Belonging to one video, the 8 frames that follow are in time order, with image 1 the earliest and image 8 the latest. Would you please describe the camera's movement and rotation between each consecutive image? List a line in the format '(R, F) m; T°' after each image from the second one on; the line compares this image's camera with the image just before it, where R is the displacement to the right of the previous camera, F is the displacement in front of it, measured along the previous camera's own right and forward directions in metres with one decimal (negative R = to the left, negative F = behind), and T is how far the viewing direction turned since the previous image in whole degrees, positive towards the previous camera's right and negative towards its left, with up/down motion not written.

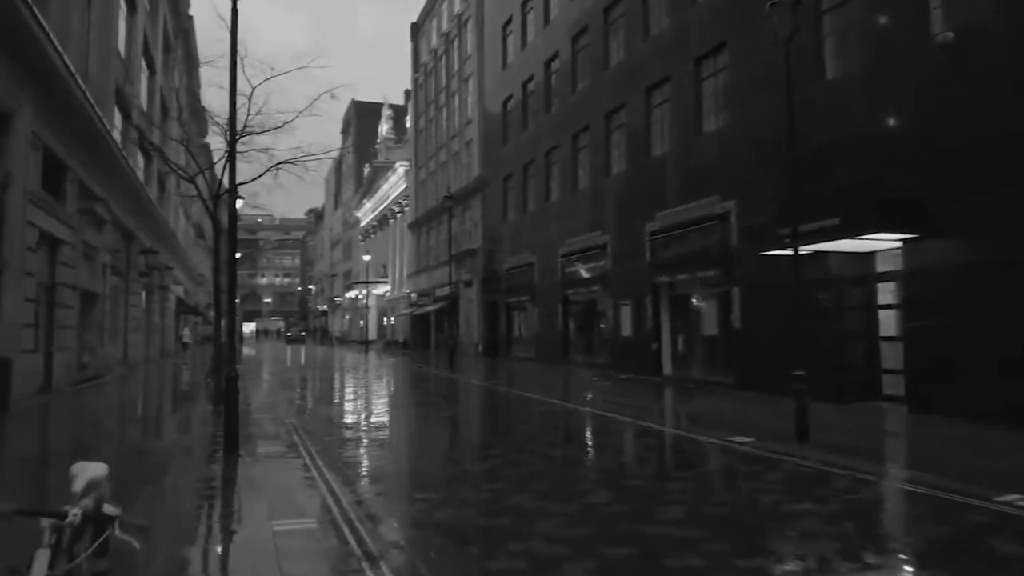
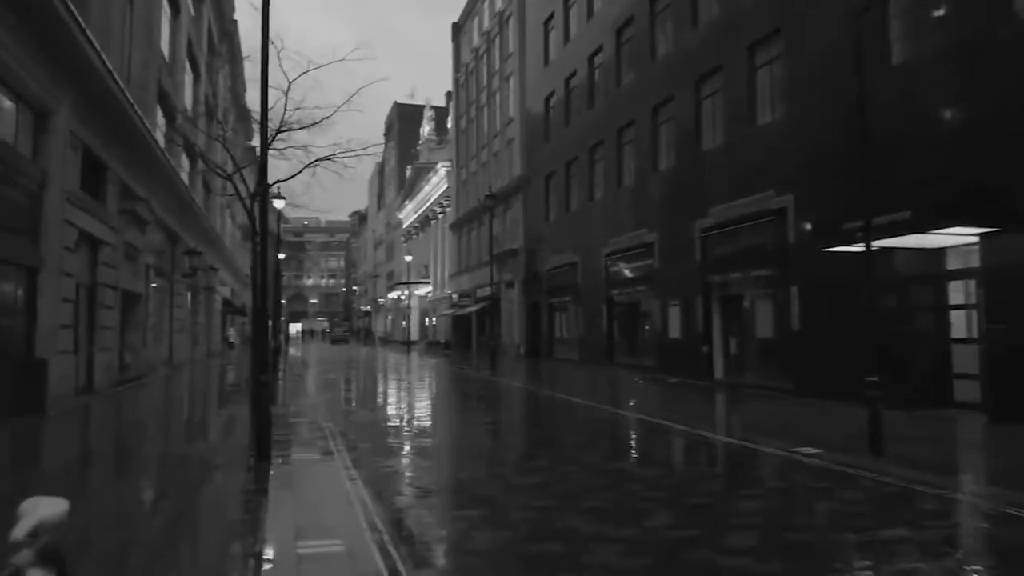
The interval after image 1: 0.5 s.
(-0.1, +0.7) m; -3°
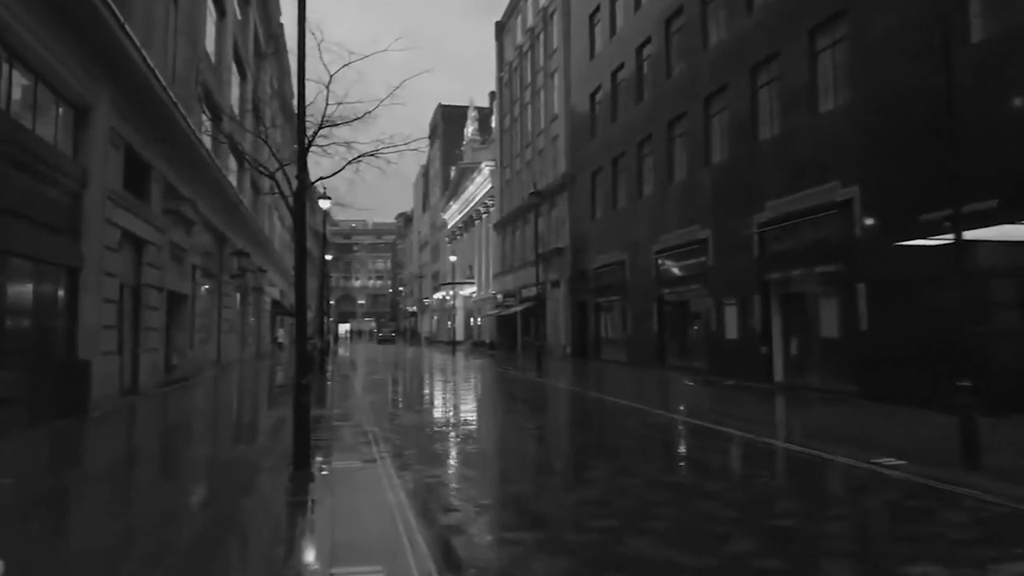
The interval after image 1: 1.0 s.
(-0.1, +0.7) m; -3°
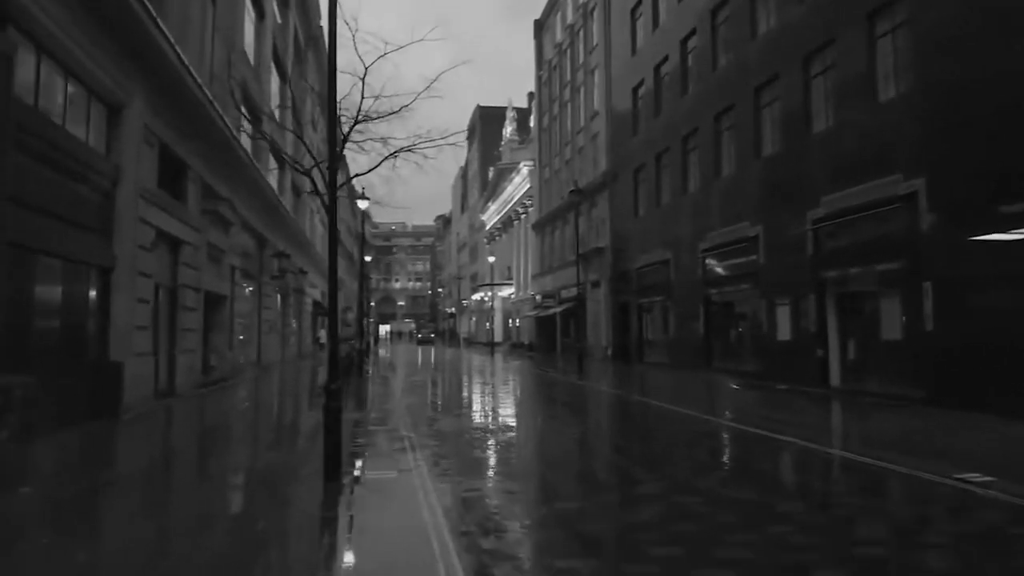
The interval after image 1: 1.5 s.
(-0.1, +0.7) m; -3°
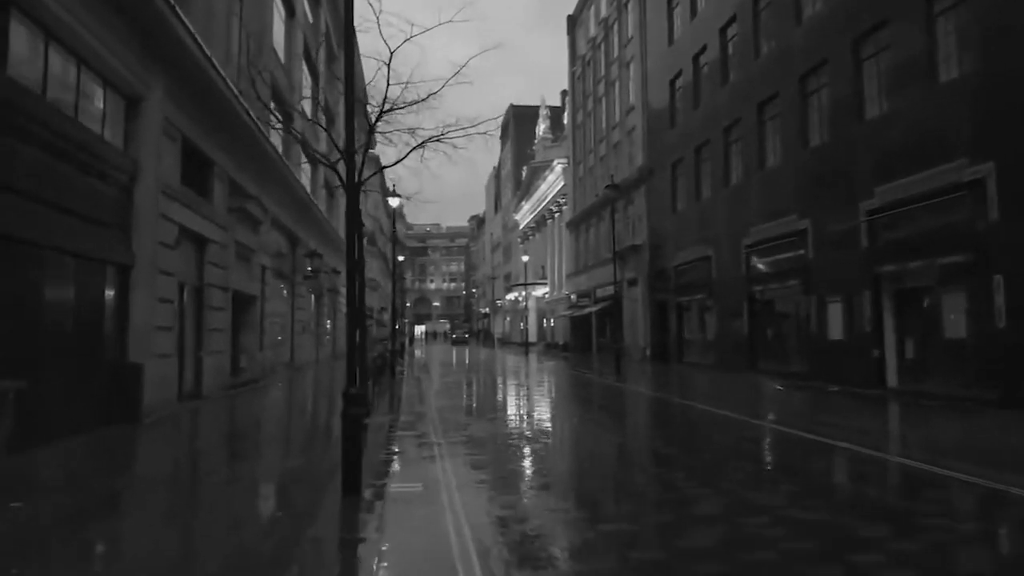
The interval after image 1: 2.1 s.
(0.0, +0.8) m; -3°
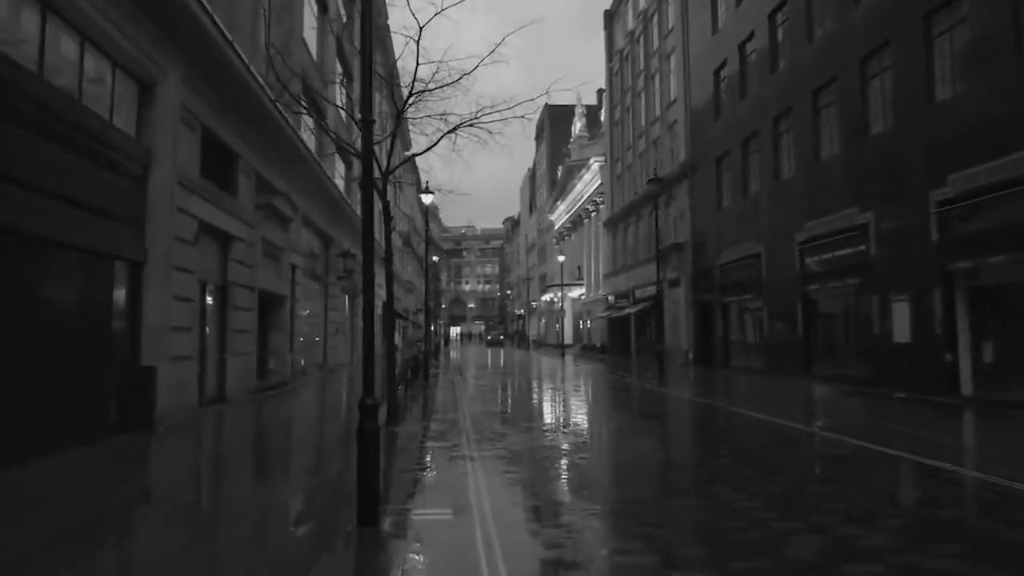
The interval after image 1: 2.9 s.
(-0.1, +1.2) m; -3°
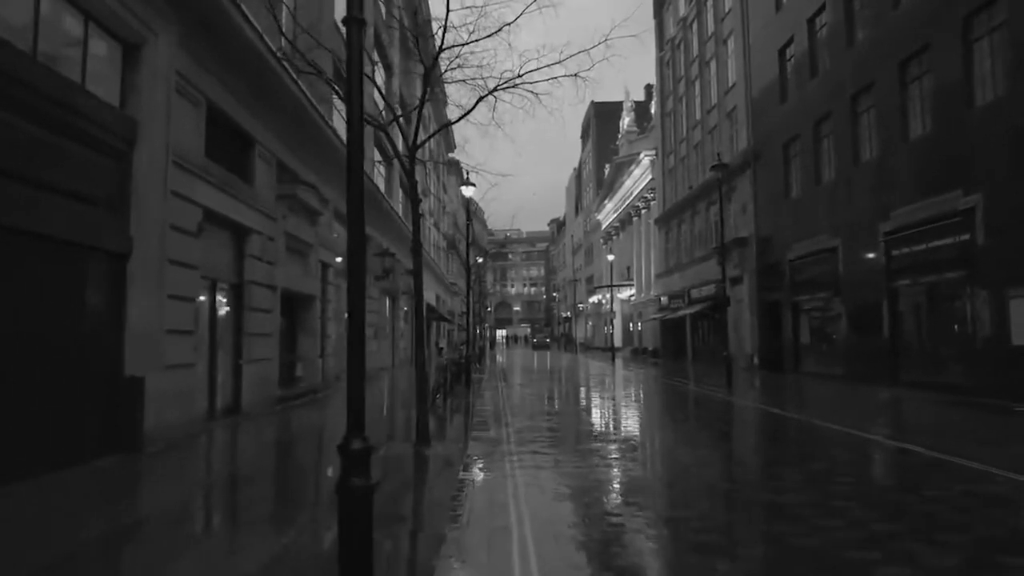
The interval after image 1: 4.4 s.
(-0.1, +2.2) m; -3°
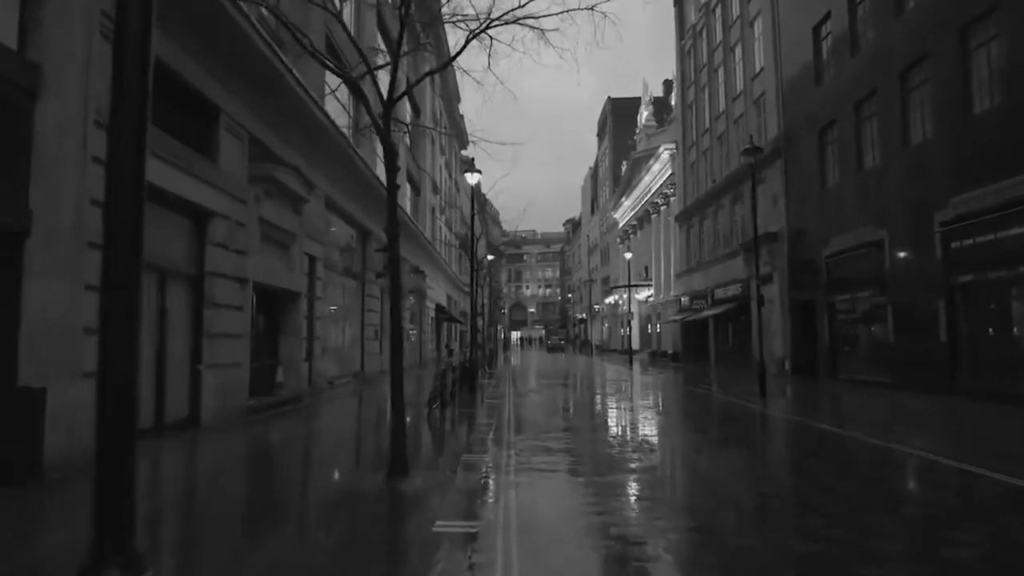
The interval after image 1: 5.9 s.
(+0.2, +2.3) m; -1°
